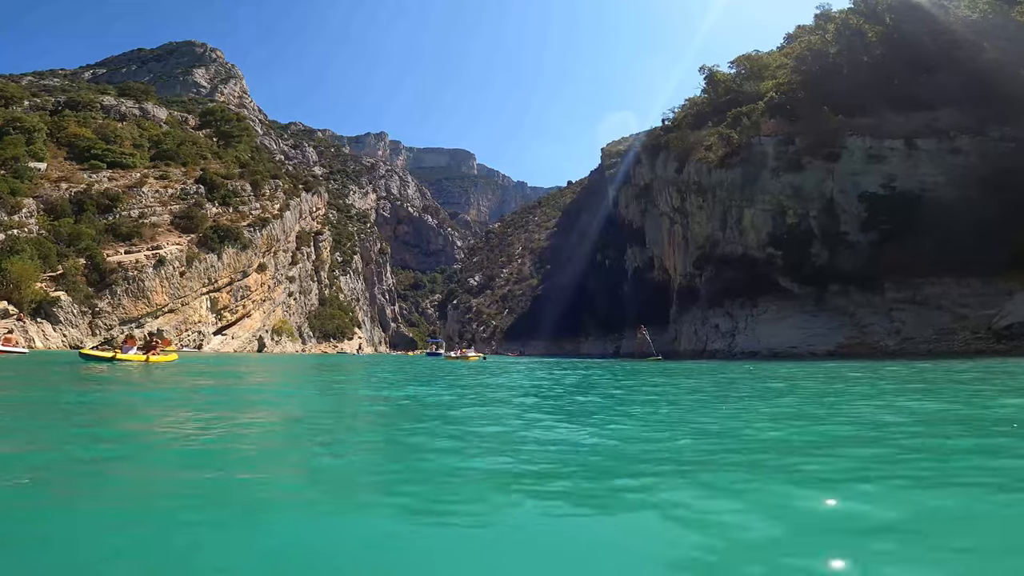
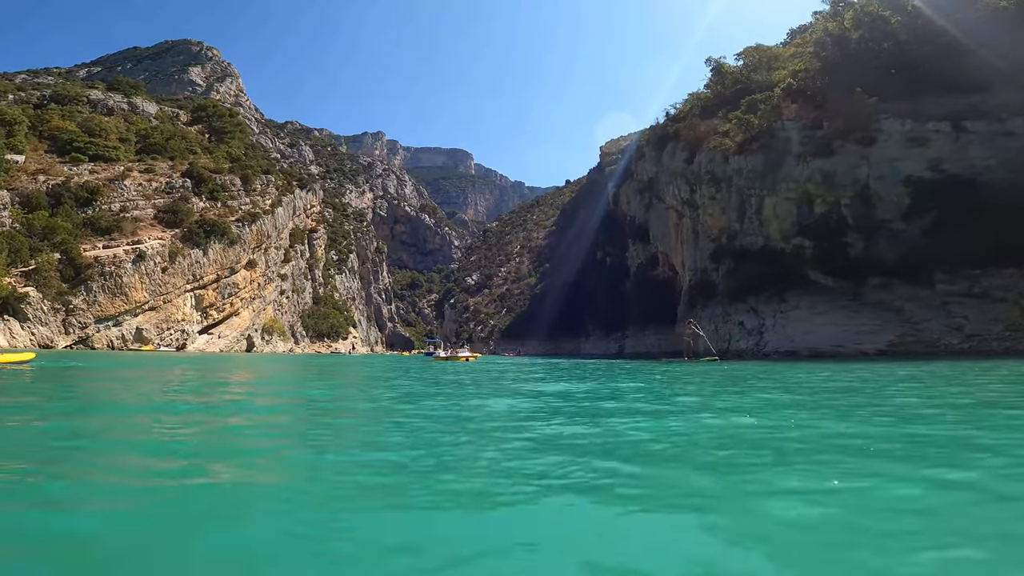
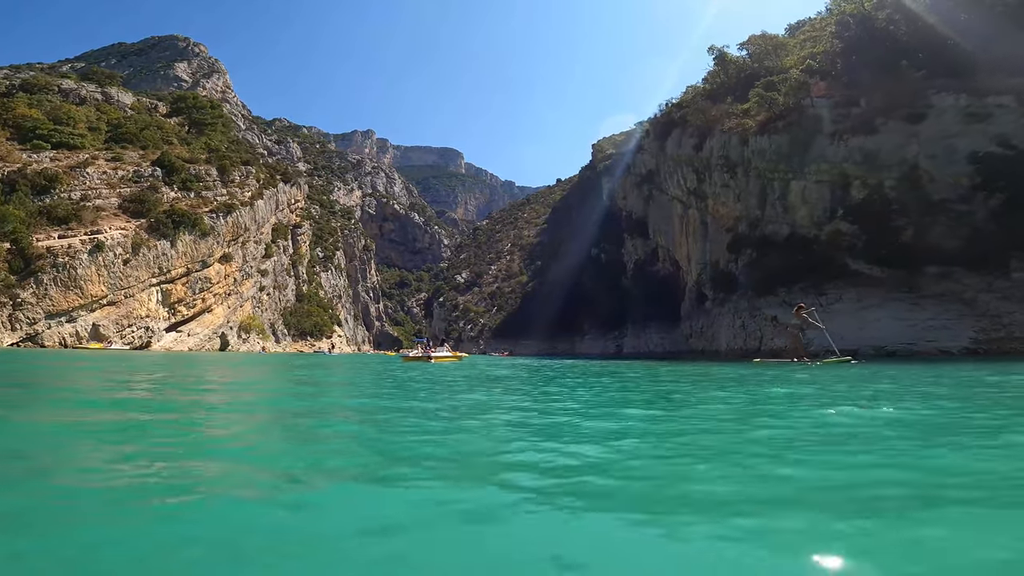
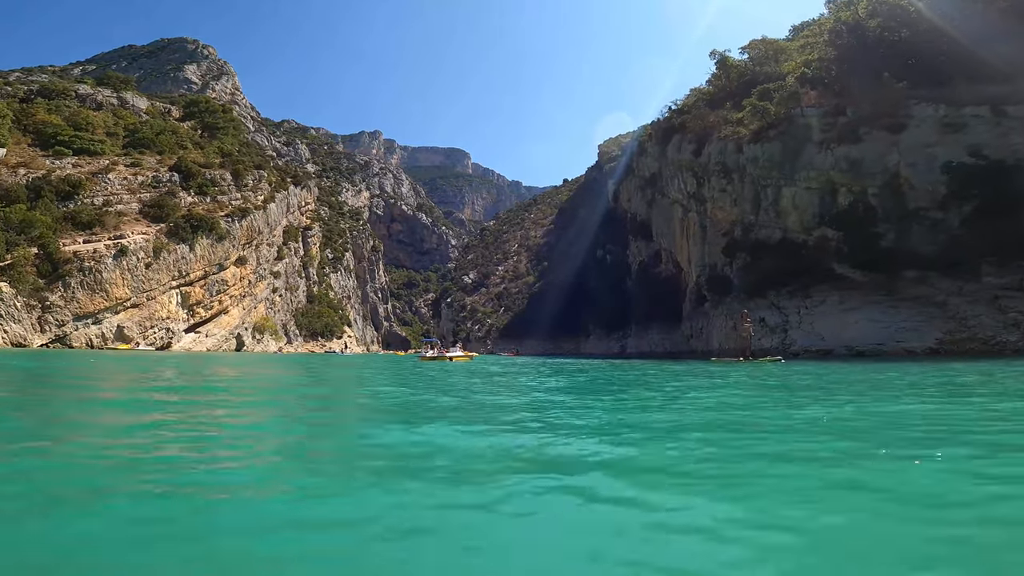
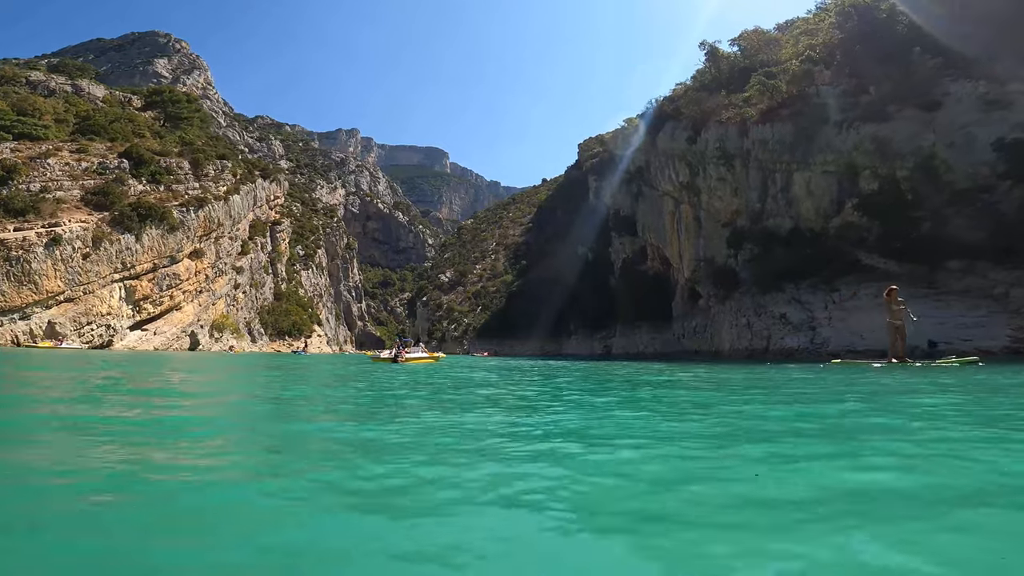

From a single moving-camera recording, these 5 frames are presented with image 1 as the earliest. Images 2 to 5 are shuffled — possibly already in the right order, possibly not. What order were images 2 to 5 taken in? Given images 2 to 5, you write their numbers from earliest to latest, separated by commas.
2, 4, 3, 5
